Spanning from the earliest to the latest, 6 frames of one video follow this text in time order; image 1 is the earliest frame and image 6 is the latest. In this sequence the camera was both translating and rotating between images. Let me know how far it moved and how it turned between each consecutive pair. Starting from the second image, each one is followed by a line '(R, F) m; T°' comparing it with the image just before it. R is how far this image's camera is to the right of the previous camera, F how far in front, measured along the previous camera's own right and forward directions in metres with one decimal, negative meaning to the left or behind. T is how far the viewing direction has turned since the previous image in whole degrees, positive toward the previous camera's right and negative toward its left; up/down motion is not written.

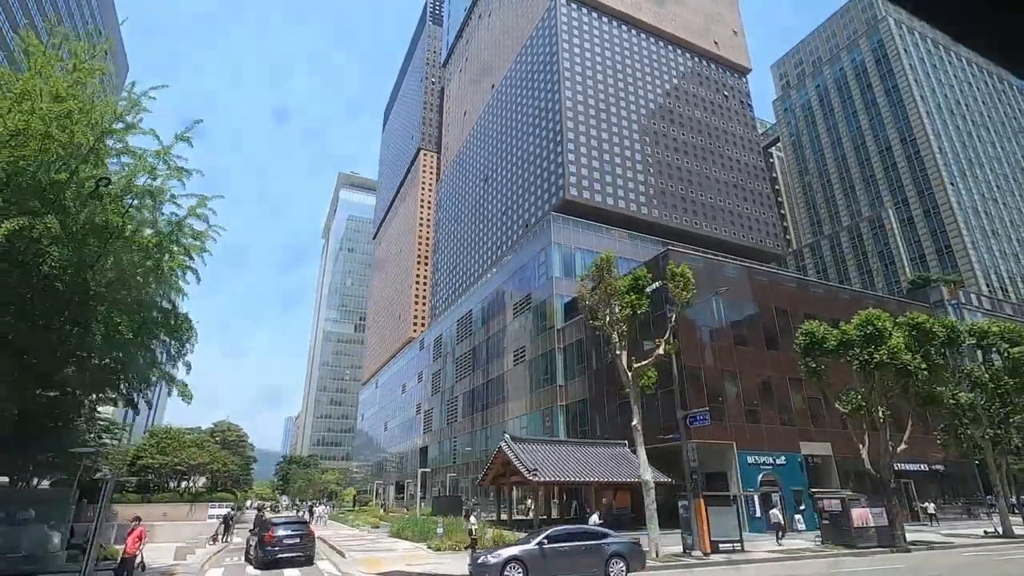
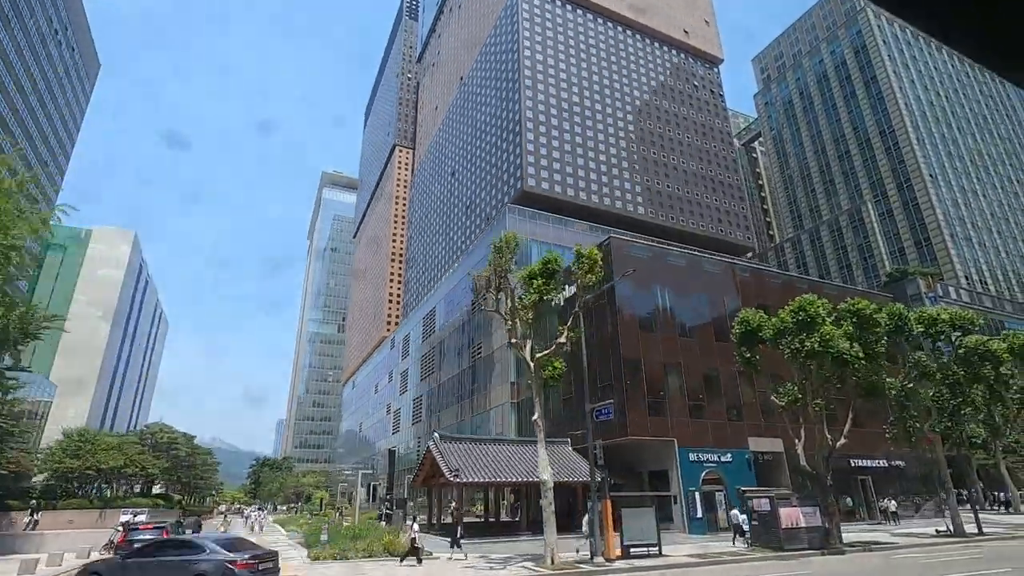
(+4.2, +1.9) m; 0°
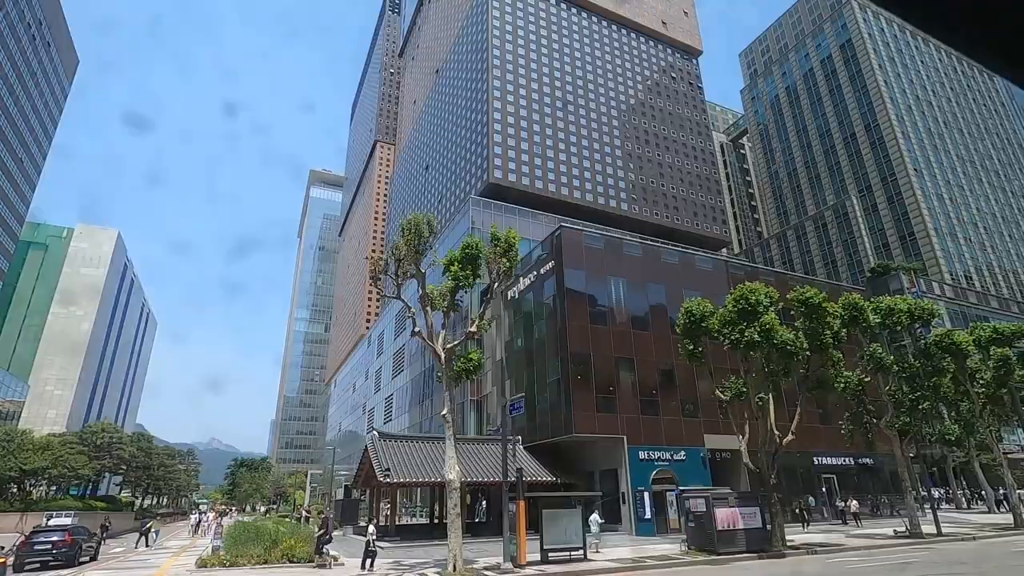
(+3.3, +1.5) m; 0°
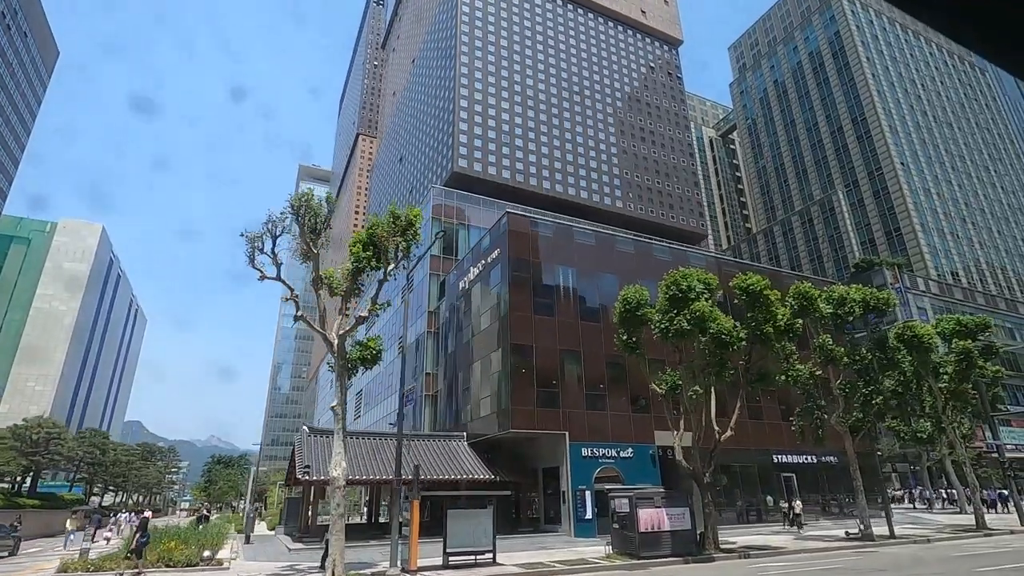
(+3.5, +1.6) m; 0°
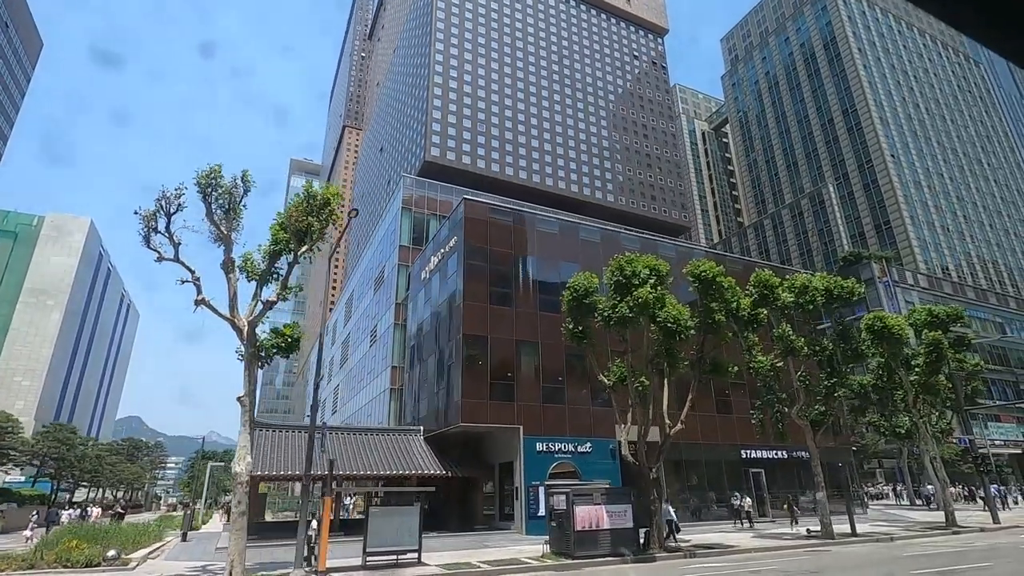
(+2.6, +1.2) m; 0°
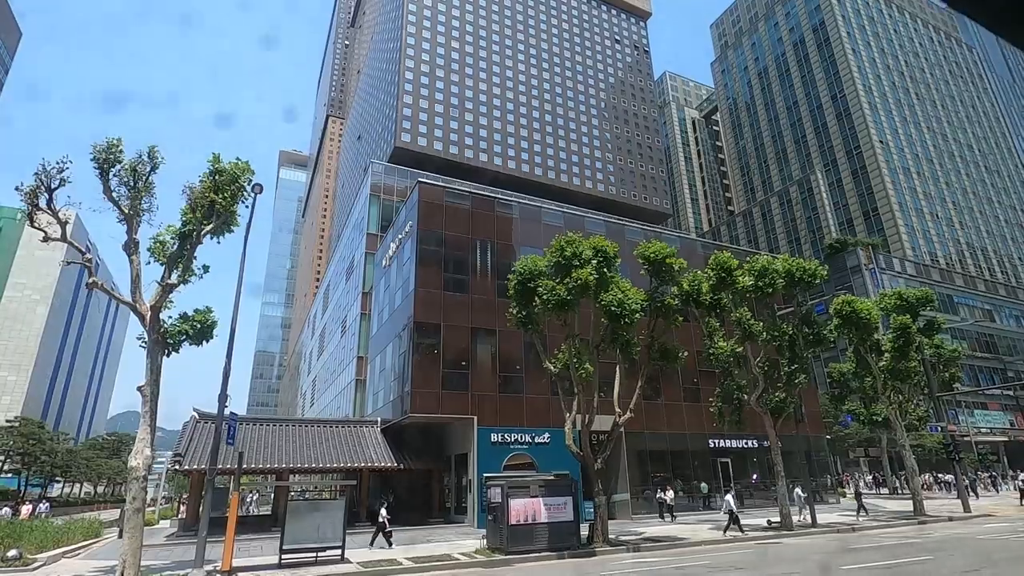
(+2.4, +1.1) m; 0°
